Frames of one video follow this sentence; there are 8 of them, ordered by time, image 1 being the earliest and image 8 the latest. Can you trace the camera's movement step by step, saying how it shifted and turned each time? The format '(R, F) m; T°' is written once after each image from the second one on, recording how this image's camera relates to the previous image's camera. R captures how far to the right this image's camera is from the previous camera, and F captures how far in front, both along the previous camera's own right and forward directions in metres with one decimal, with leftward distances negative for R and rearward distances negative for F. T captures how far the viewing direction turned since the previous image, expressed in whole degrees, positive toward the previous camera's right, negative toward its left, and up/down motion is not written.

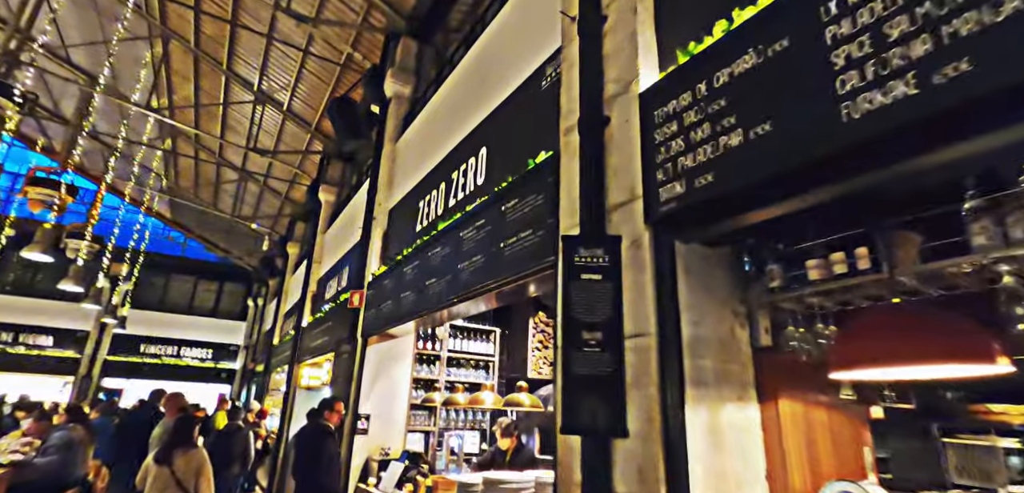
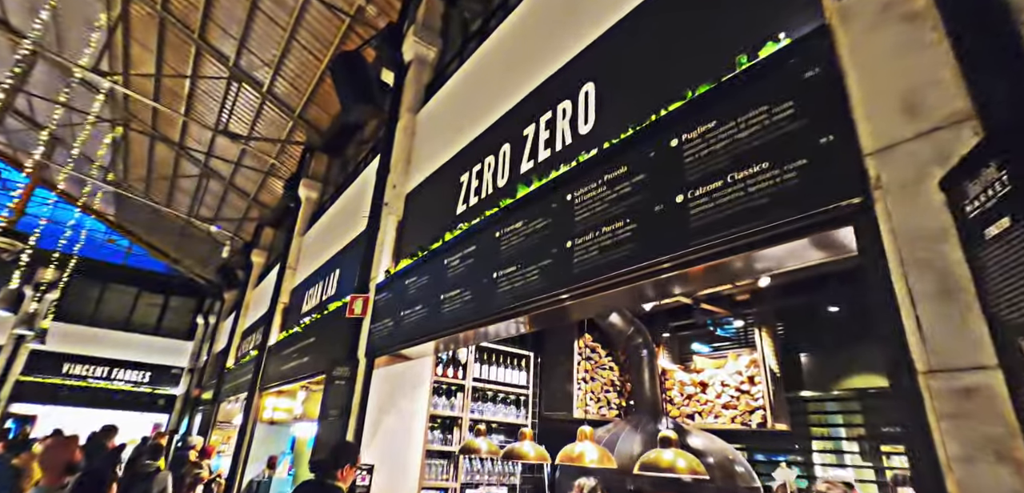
(-0.8, +1.3) m; +4°
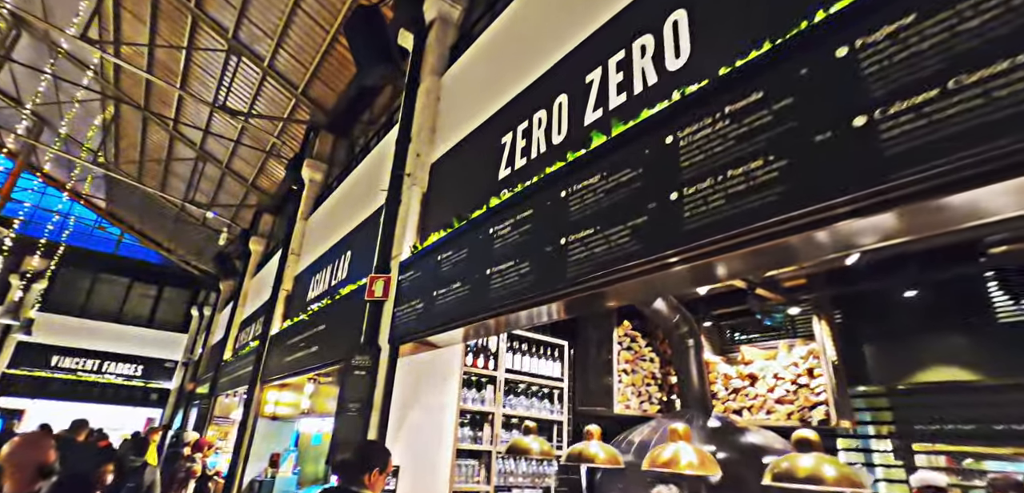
(-0.3, +0.5) m; +1°
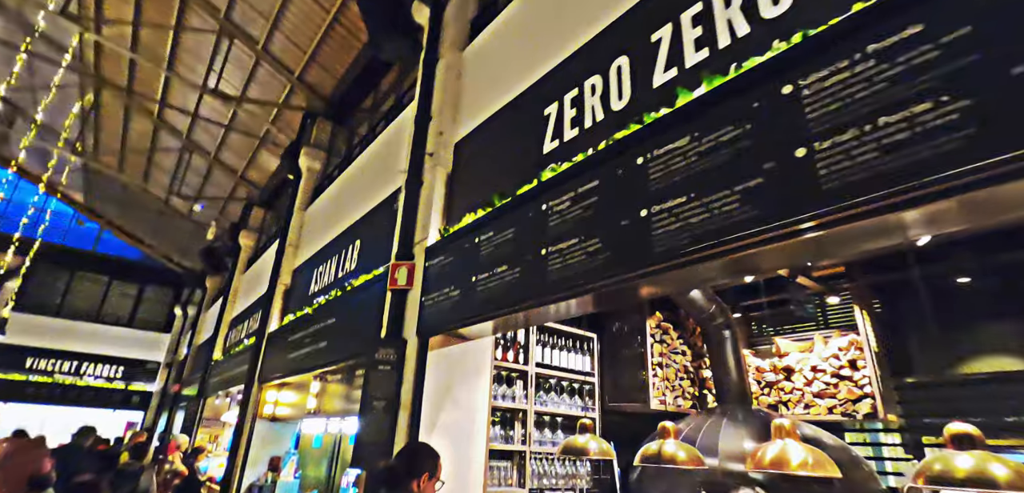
(-0.3, +0.3) m; +2°
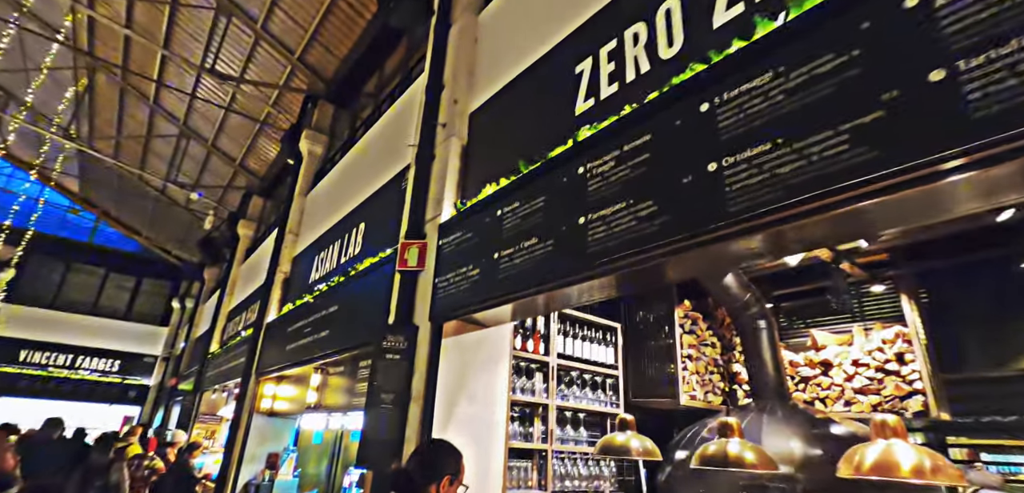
(-0.1, +0.3) m; 0°
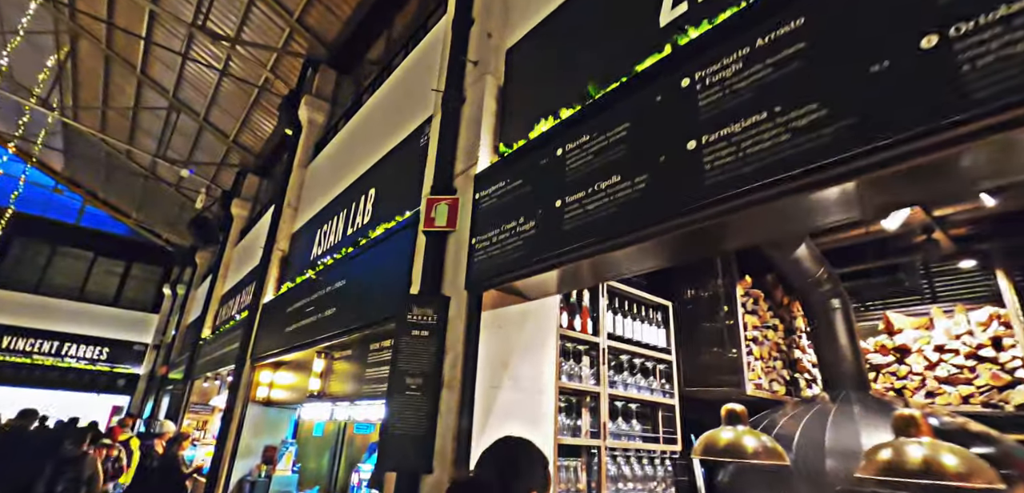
(-0.3, +0.5) m; +1°
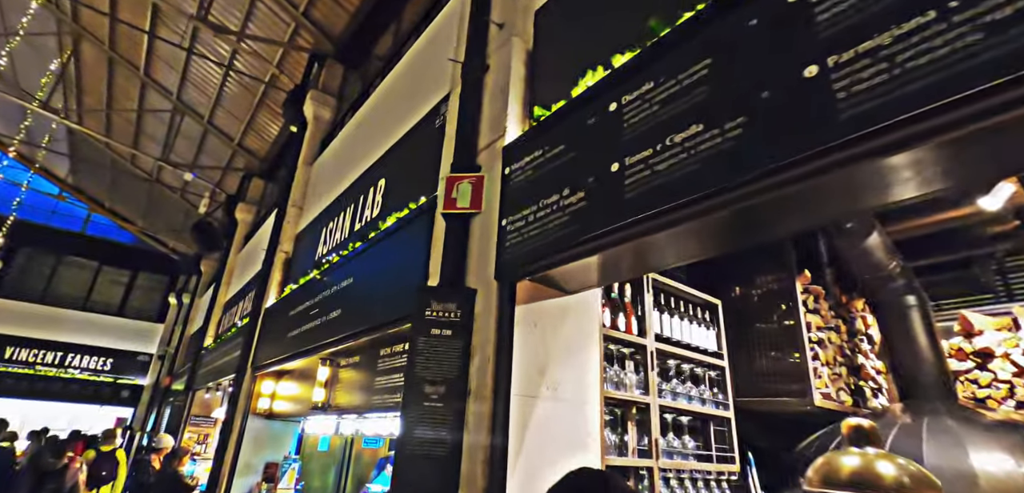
(-0.1, +0.4) m; -1°
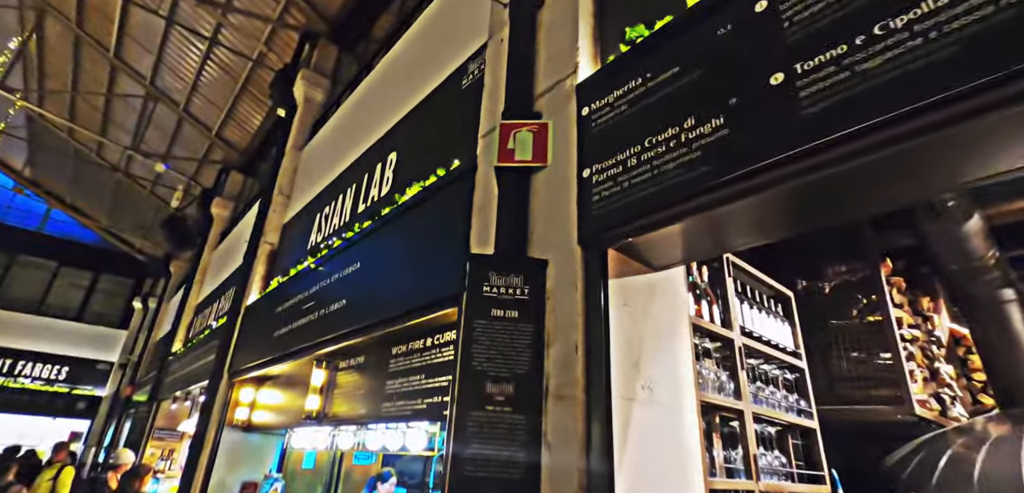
(-0.3, +0.5) m; +3°
